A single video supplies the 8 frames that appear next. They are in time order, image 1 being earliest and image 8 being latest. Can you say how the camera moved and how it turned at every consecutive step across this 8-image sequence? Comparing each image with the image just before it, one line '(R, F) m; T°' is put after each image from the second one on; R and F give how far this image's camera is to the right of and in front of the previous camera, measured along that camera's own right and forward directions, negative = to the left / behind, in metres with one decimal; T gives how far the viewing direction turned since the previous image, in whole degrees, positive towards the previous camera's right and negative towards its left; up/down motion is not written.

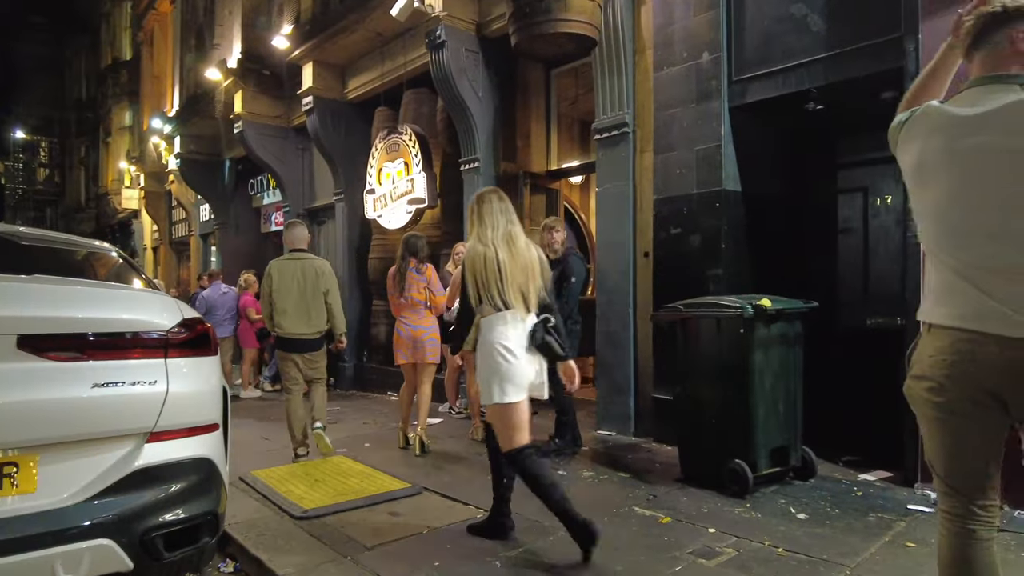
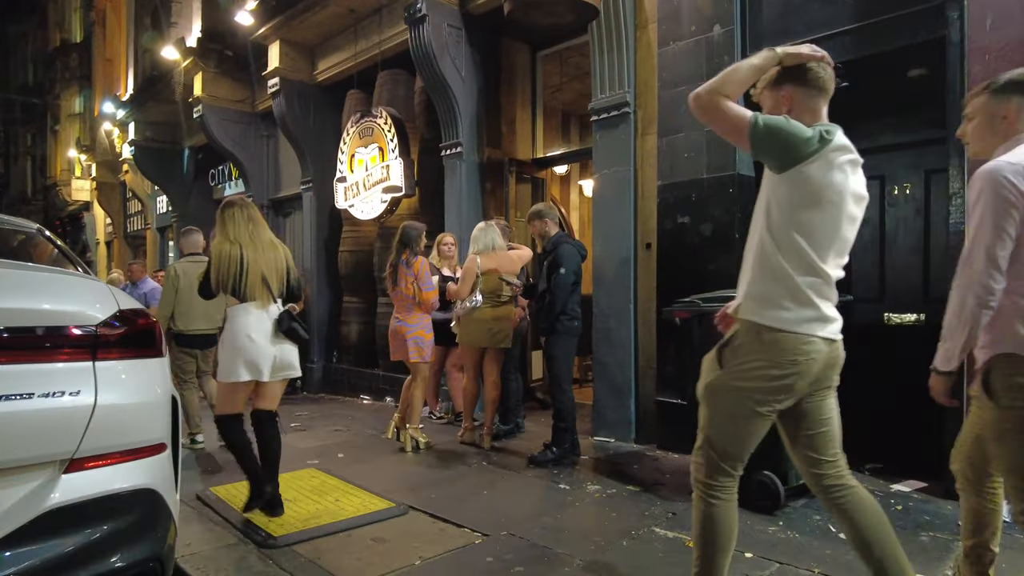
(-0.2, +0.5) m; +3°
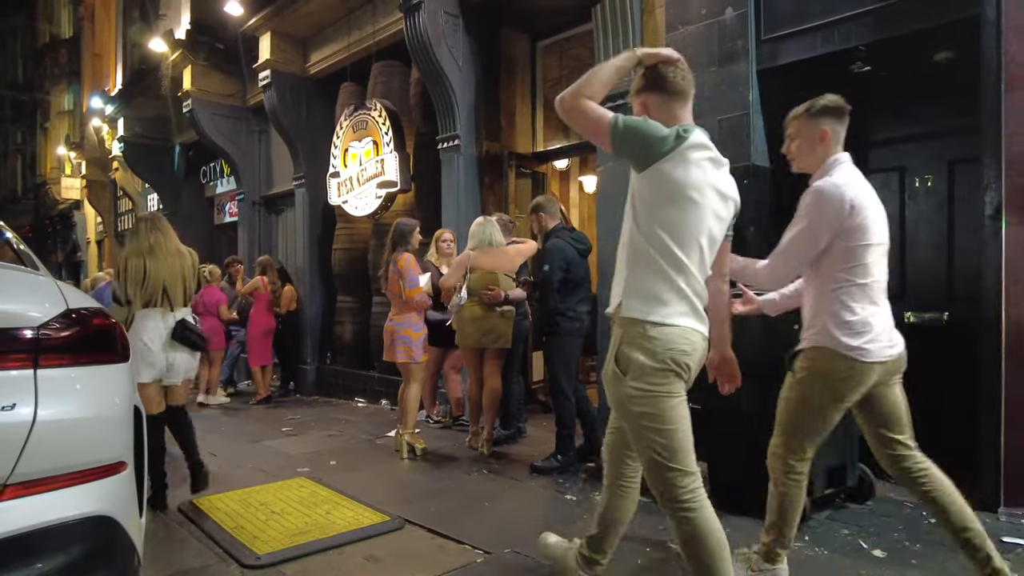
(0.0, +0.3) m; 0°
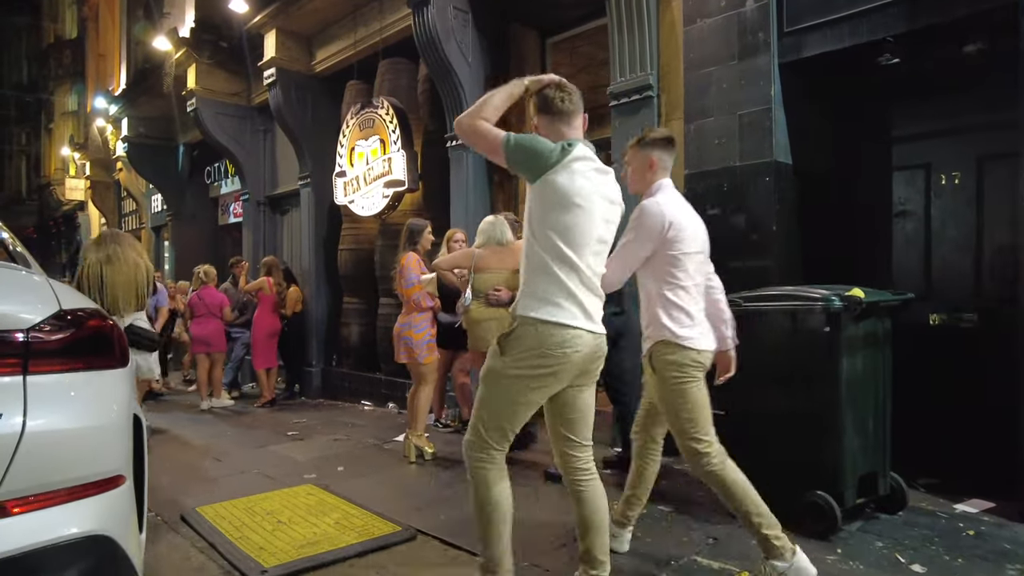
(-0.1, +0.1) m; 0°
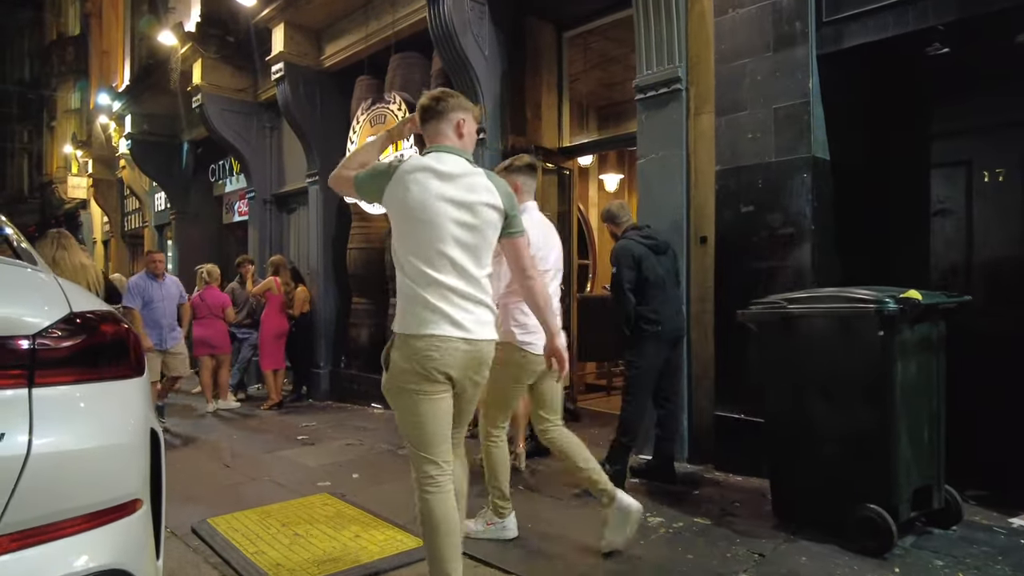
(-0.2, +0.2) m; 0°
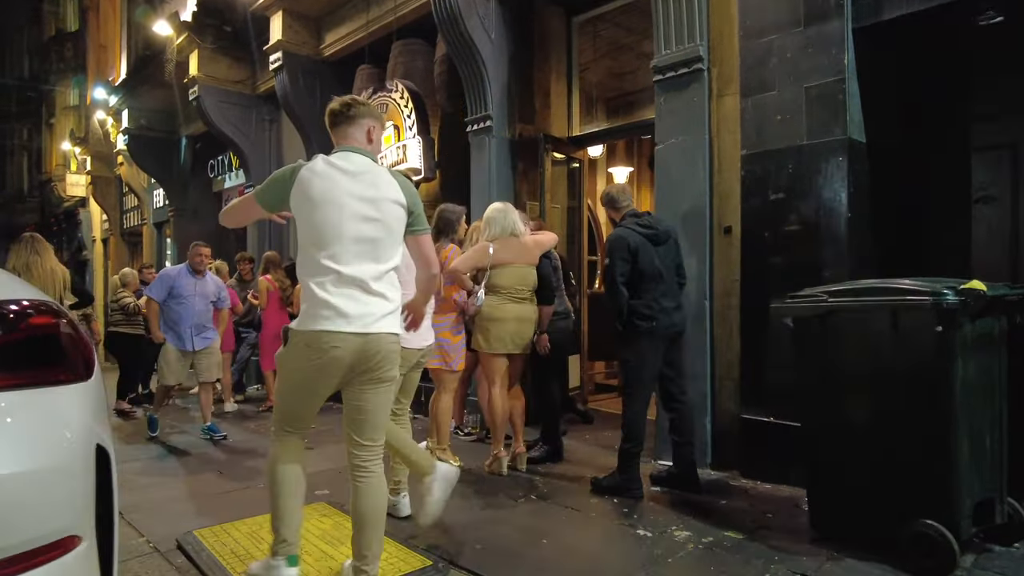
(-0.1, +0.3) m; 0°
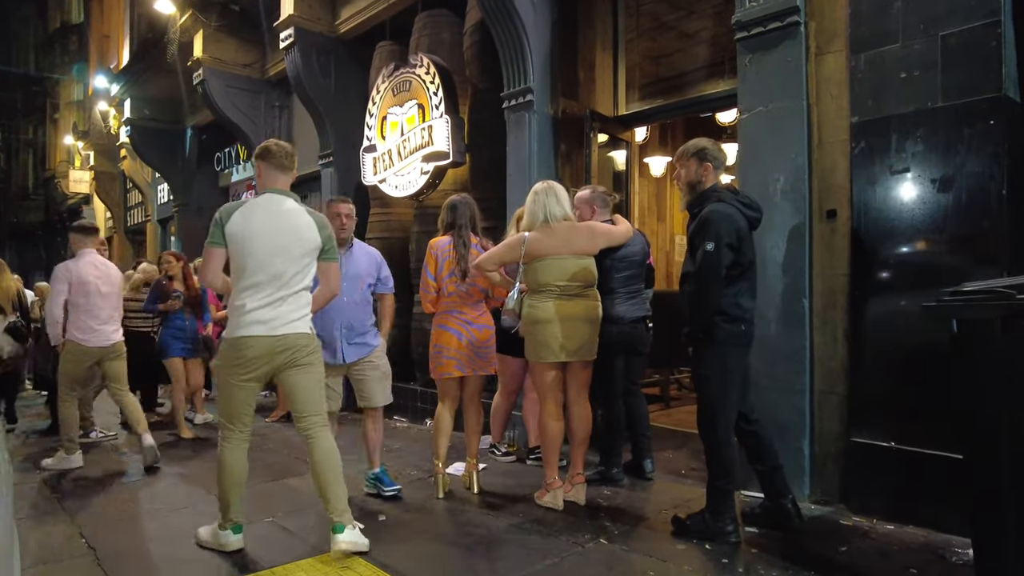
(-0.3, +0.8) m; -1°
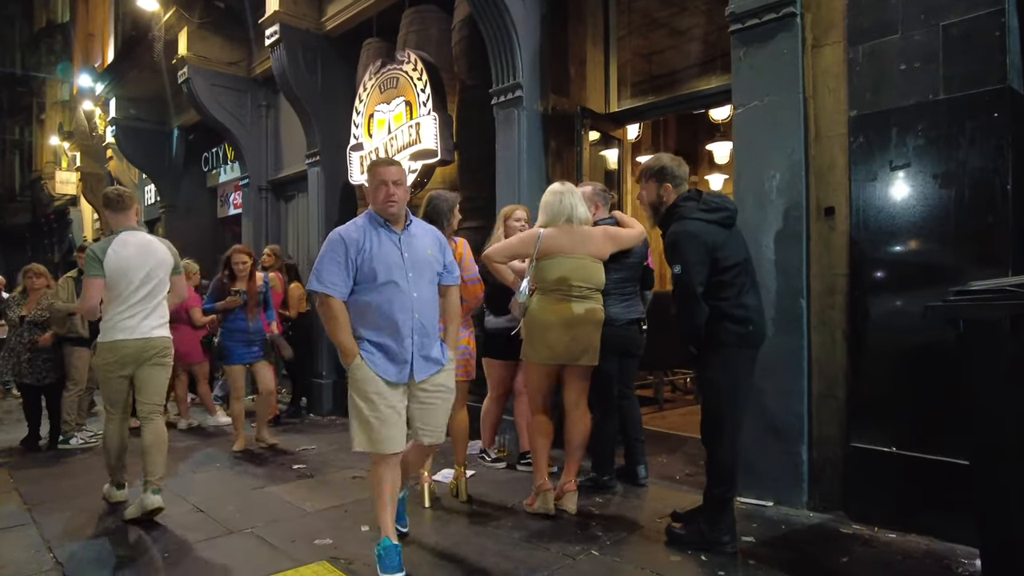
(0.0, +0.1) m; +1°
